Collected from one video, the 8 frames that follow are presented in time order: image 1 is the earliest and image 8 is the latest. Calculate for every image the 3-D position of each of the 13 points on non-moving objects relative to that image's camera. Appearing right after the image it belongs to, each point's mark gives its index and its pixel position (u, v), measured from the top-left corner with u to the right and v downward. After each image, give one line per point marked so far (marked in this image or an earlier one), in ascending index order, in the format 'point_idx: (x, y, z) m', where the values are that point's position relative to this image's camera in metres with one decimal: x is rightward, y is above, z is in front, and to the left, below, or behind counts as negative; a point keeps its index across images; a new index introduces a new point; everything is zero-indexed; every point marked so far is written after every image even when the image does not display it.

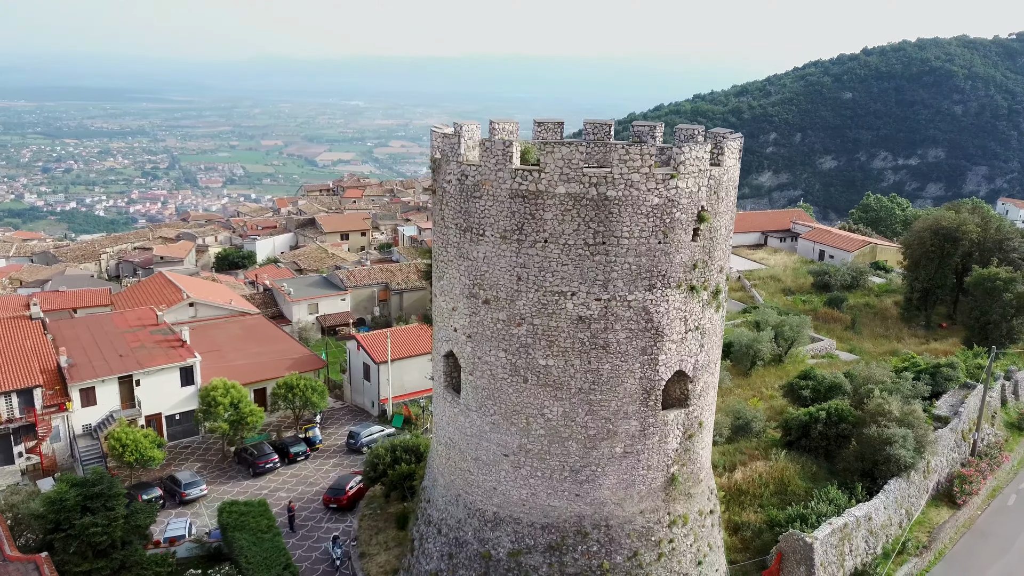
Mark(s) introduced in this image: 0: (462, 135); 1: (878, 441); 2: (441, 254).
0: (-0.8, +2.2, +11.6) m
1: (+8.1, -3.4, +17.5) m
2: (-1.1, +0.5, +12.4) m
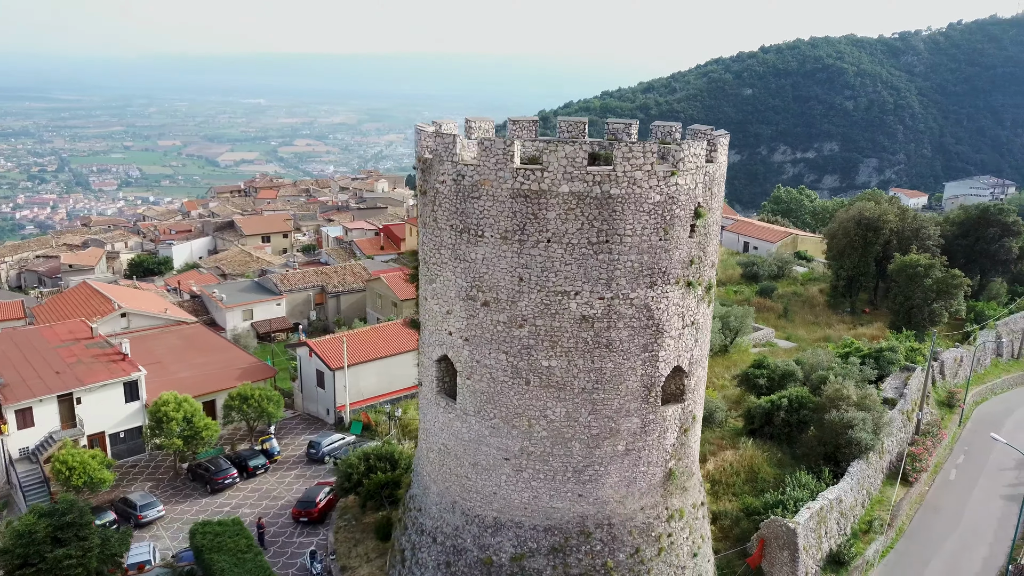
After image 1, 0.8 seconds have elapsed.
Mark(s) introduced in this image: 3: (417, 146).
0: (-0.8, +2.2, +11.4) m
1: (+7.5, -3.1, +18.2) m
2: (-1.2, +0.4, +12.1) m
3: (-1.5, +2.2, +12.3) m
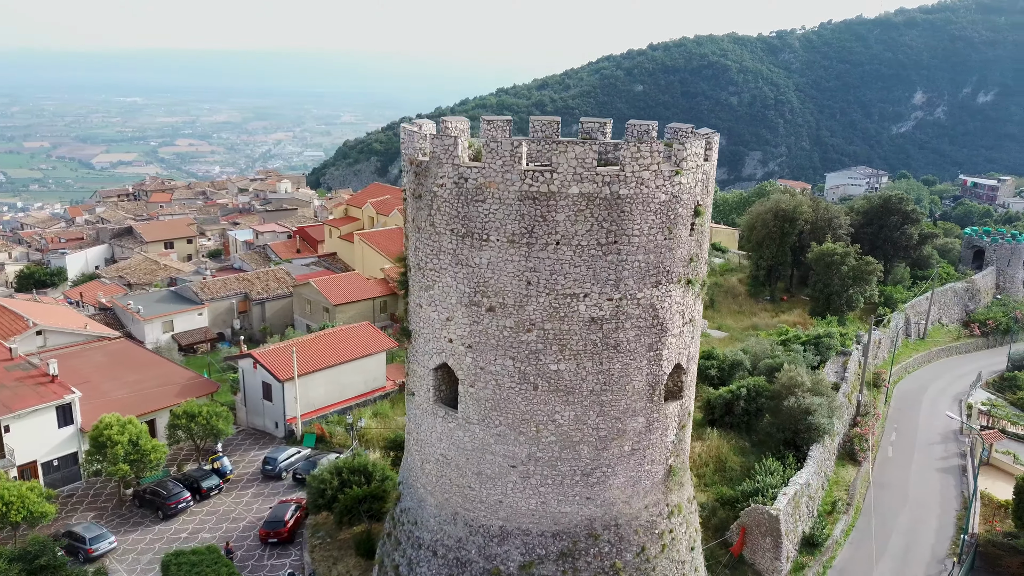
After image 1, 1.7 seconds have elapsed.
0: (-0.8, +2.1, +11.0) m
1: (+6.7, -2.9, +18.9) m
2: (-1.2, +0.4, +11.7) m
3: (-1.6, +2.1, +11.9) m
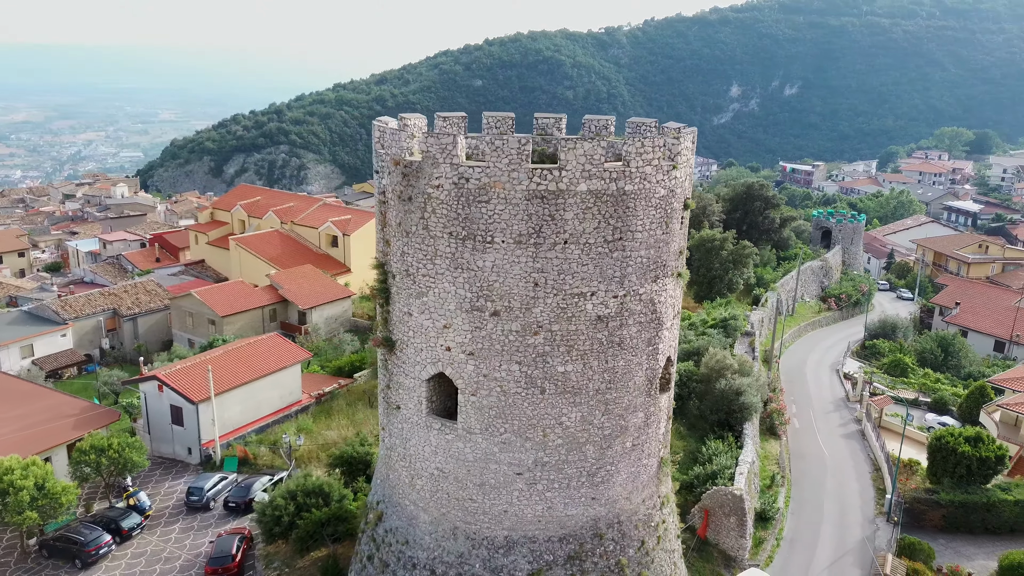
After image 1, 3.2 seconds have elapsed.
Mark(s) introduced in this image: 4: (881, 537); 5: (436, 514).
0: (-0.8, +2.0, +10.5) m
1: (+5.4, -2.6, +19.7) m
2: (-1.2, +0.3, +11.1) m
3: (-1.7, +2.0, +11.2) m
4: (+8.0, -5.4, +17.3) m
5: (-1.1, -3.4, +12.0) m
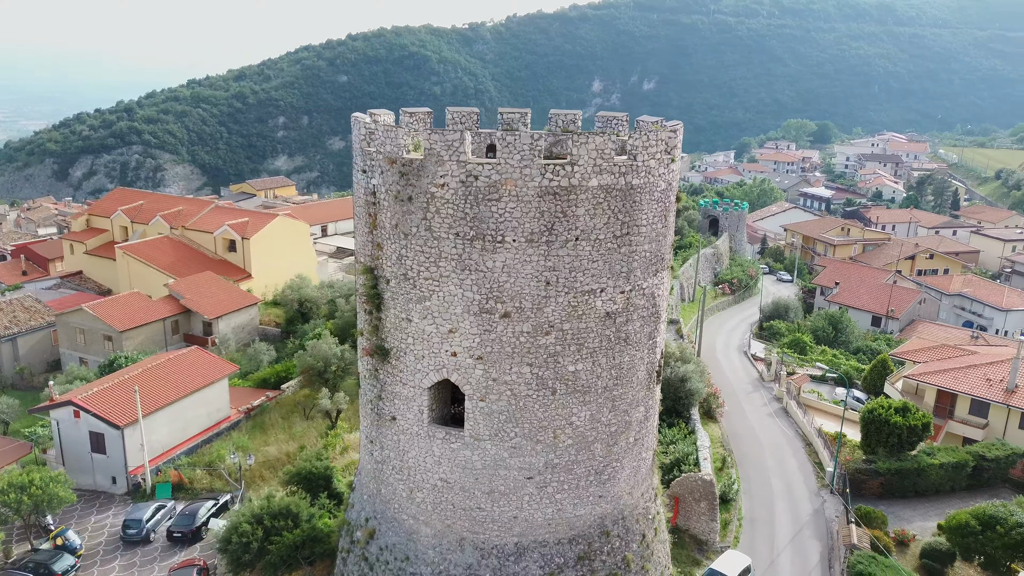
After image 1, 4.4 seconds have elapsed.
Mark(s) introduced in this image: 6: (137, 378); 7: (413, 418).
0: (-0.7, +2.0, +10.0) m
1: (+4.1, -2.4, +20.1) m
2: (-1.1, +0.2, +10.6) m
3: (-1.7, +1.9, +10.6) m
4: (+7.2, -5.0, +18.2) m
5: (-1.0, -3.4, +11.5) m
6: (-9.3, -2.3, +19.7) m
7: (-1.4, -1.8, +11.3) m
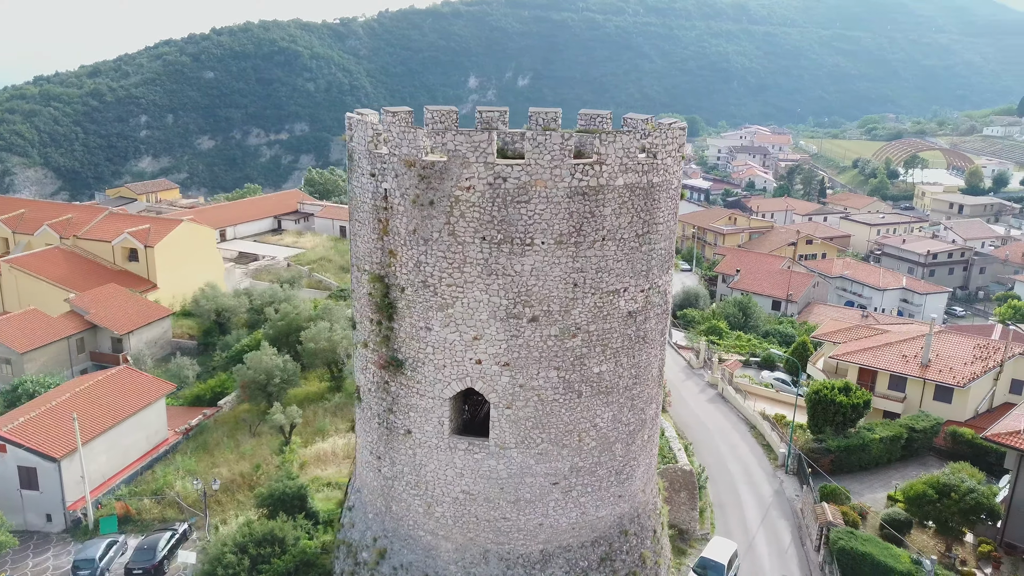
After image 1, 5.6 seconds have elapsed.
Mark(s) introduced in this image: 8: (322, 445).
0: (-0.4, +1.9, +9.7) m
1: (+3.1, -2.2, +20.4) m
2: (-0.8, +0.1, +10.2) m
3: (-1.4, +1.8, +10.1) m
4: (+6.5, -4.7, +19.0) m
5: (-0.7, -3.5, +11.1) m
6: (-10.1, -2.7, +18.0) m
7: (-1.1, -1.9, +10.9) m
8: (-4.6, -3.8, +19.3) m
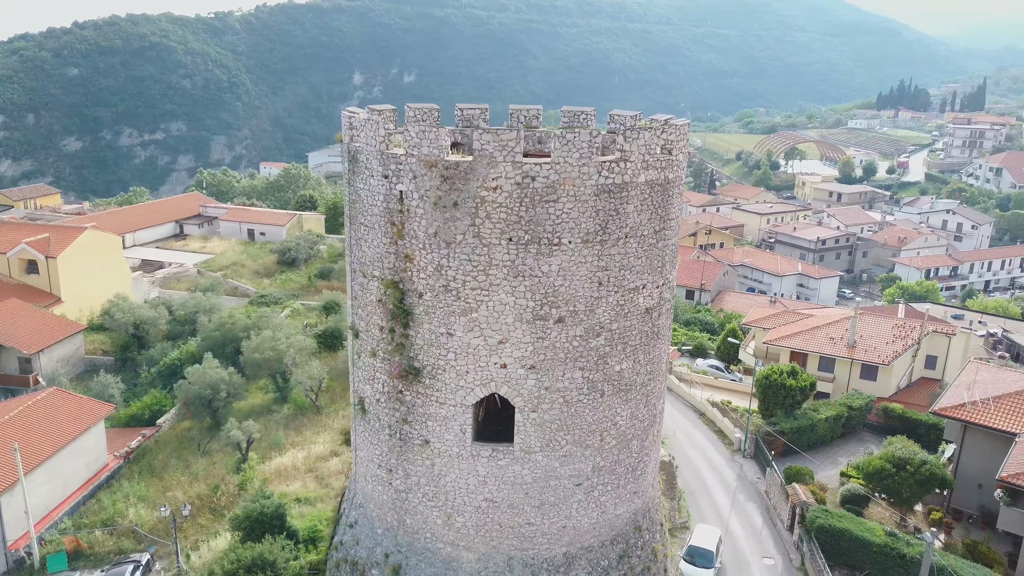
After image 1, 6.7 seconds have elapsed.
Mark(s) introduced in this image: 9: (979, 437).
0: (0.0, +1.9, +9.4) m
1: (+2.1, -2.1, +20.5) m
2: (-0.5, +0.1, +9.9) m
3: (-1.2, +1.7, +9.7) m
4: (+5.8, -4.5, +19.6) m
5: (-0.4, -3.6, +10.9) m
6: (-10.6, -3.0, +16.4) m
7: (-0.8, -2.0, +10.6) m
8: (-5.3, -3.9, +18.5) m
9: (+10.4, -3.3, +17.8) m
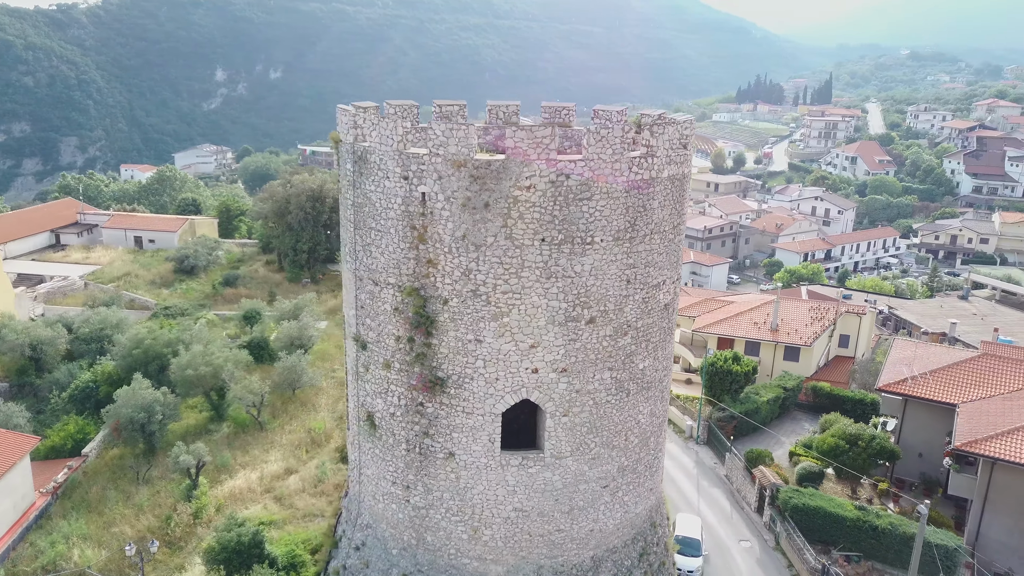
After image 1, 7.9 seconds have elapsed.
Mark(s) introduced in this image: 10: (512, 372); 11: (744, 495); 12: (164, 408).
0: (+0.3, +1.9, +9.1) m
1: (+0.9, -2.0, +20.4) m
2: (-0.1, 0.0, +9.5) m
3: (-0.8, +1.6, +9.2) m
4: (+4.8, -4.3, +20.1) m
5: (0.0, -3.6, +10.5) m
6: (-11.0, -3.5, +14.5) m
7: (-0.4, -2.0, +10.1) m
8: (-6.0, -4.2, +17.3) m
9: (+9.6, -2.9, +19.0) m
10: (-0.1, -1.0, +9.8) m
11: (+5.2, -4.6, +18.0) m
12: (-8.4, -2.9, +19.3) m
